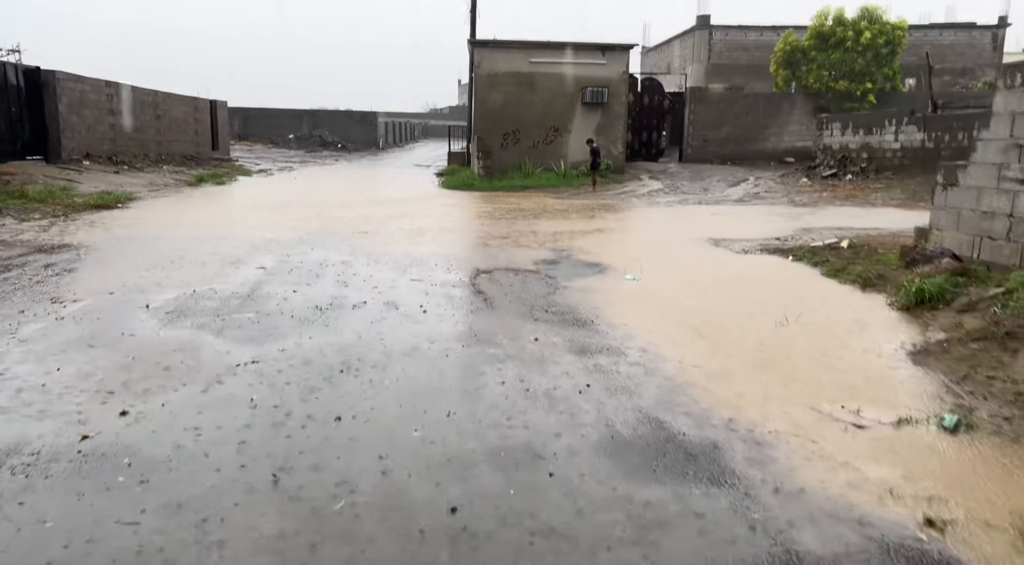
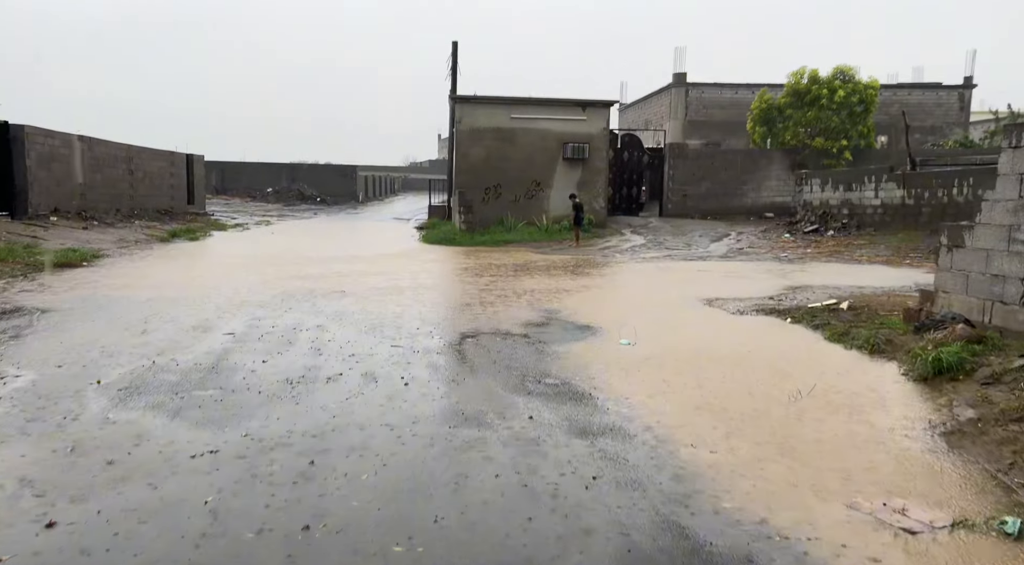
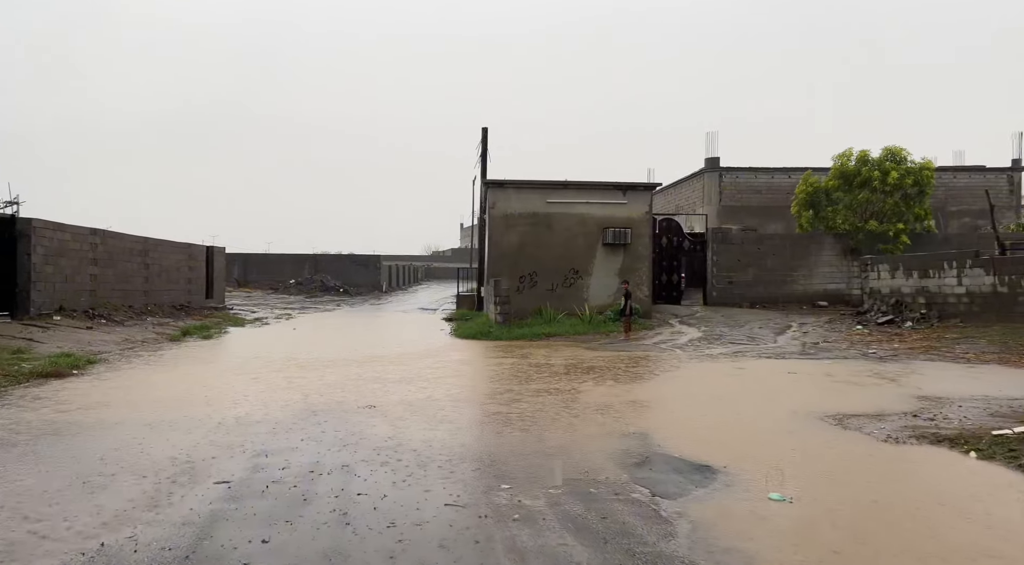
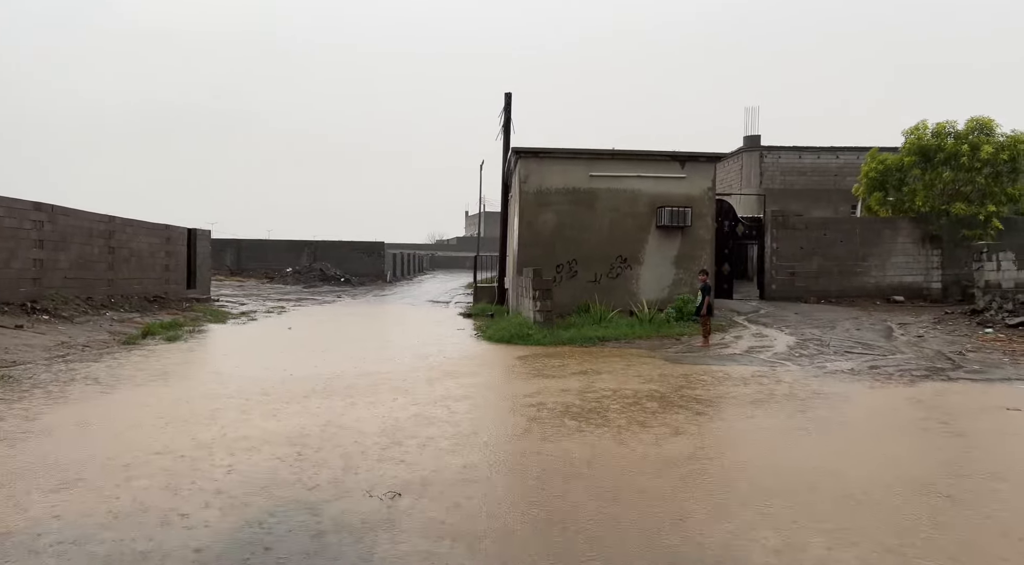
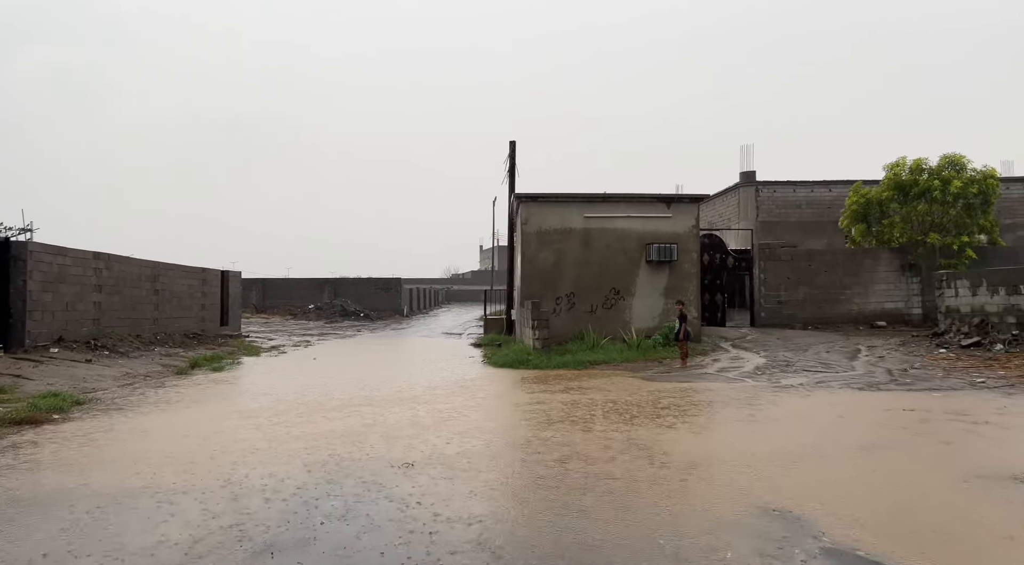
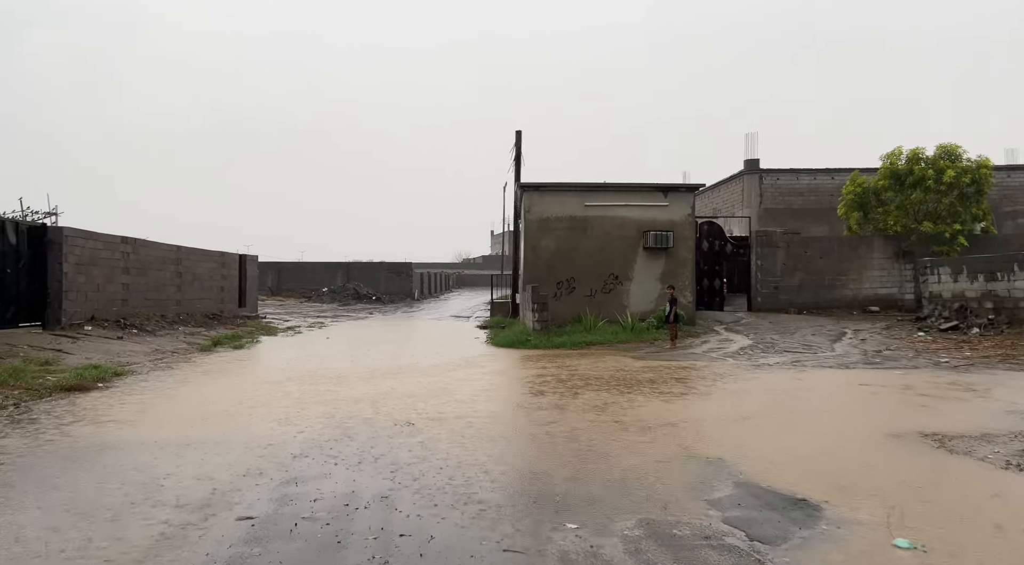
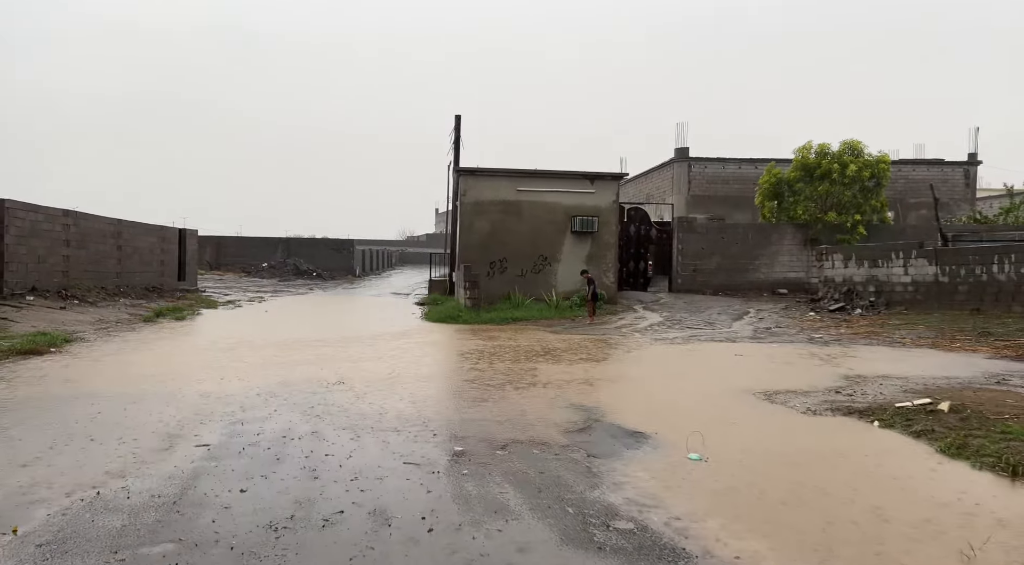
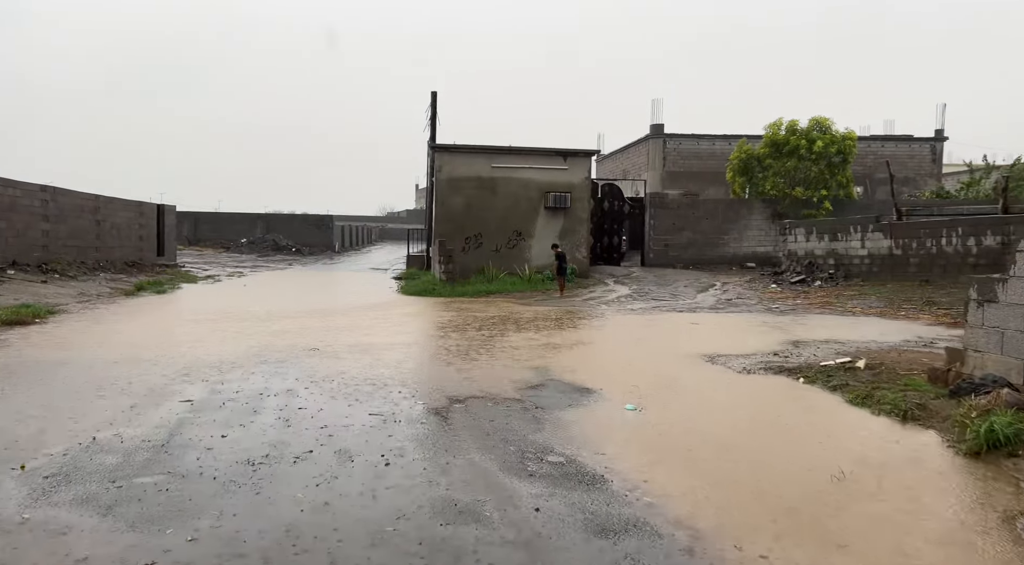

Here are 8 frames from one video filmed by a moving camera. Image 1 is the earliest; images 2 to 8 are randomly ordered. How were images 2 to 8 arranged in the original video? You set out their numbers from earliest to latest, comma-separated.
2, 8, 7, 3, 6, 5, 4
